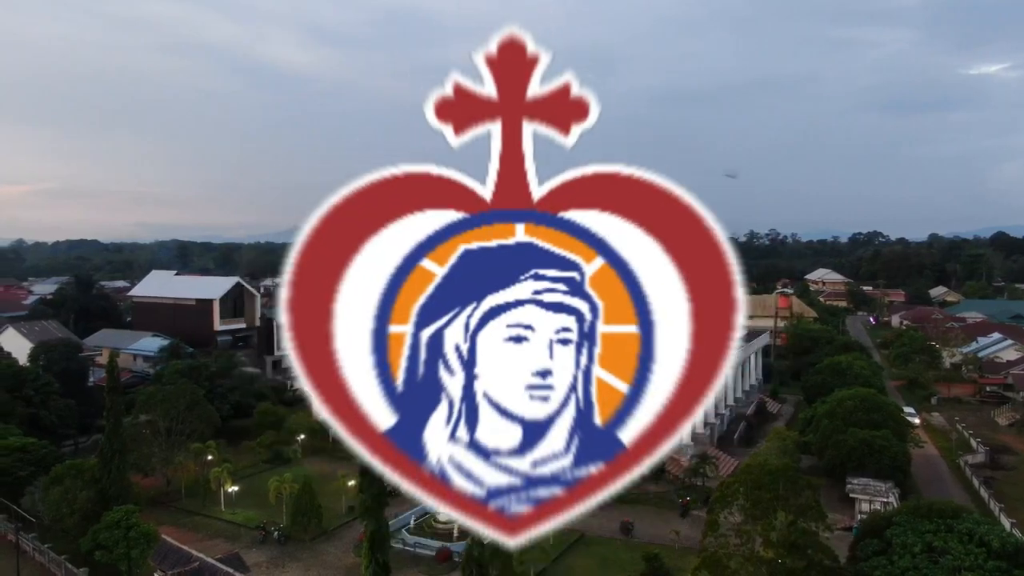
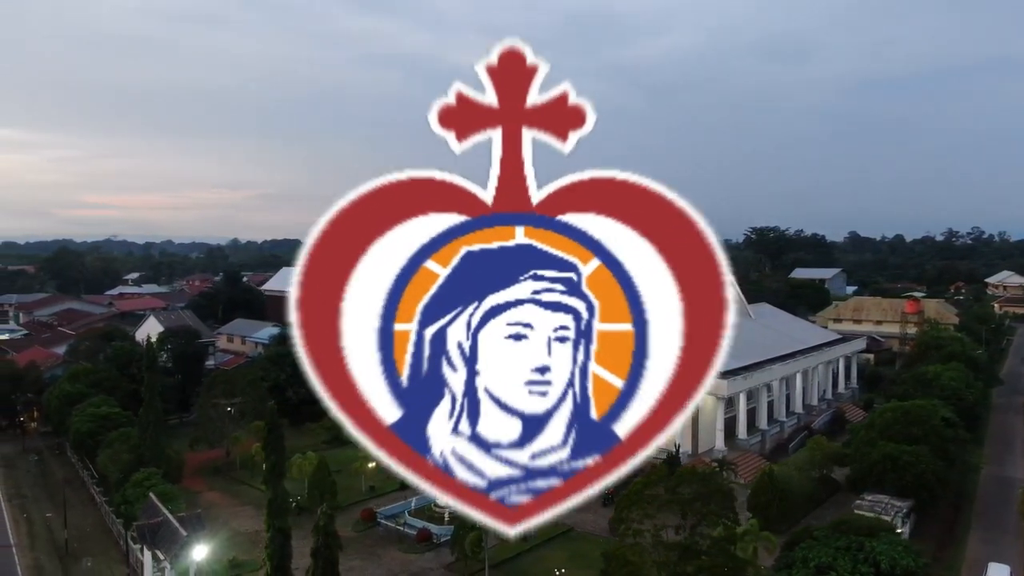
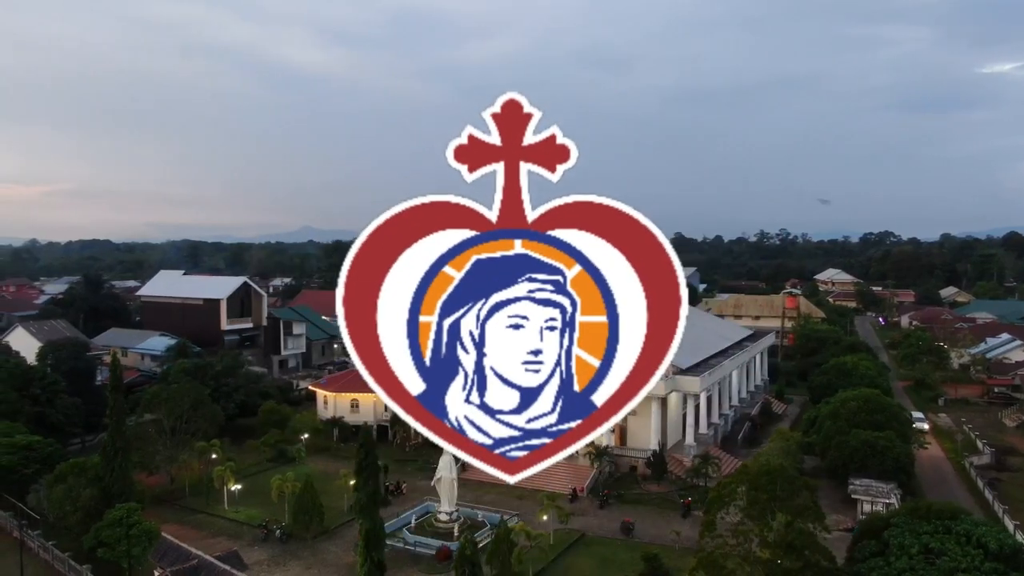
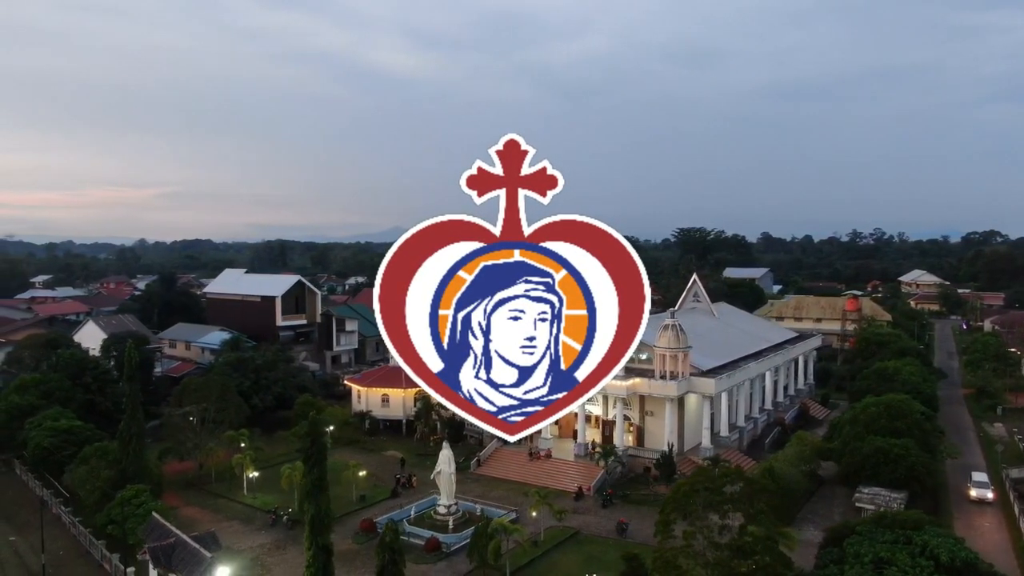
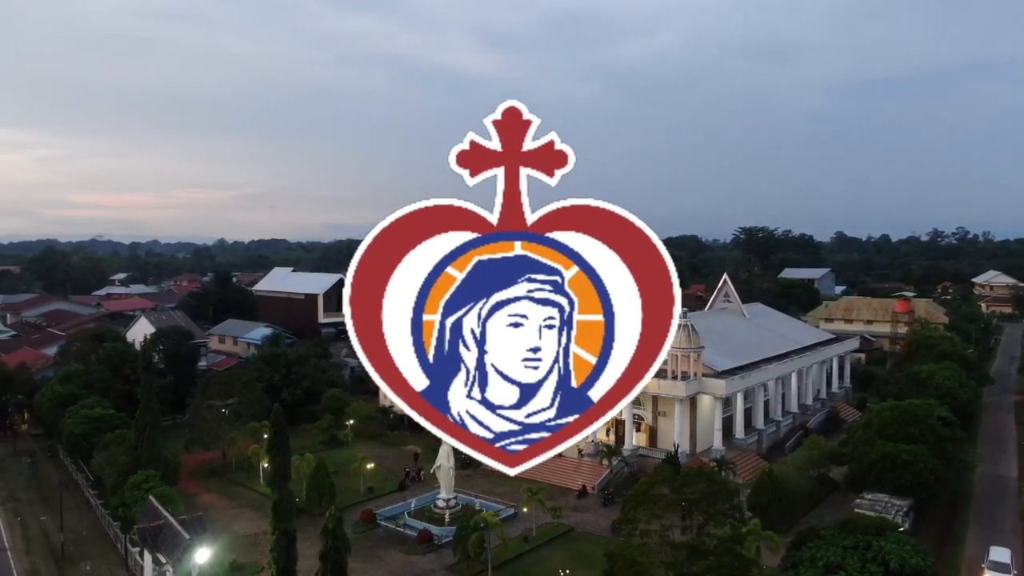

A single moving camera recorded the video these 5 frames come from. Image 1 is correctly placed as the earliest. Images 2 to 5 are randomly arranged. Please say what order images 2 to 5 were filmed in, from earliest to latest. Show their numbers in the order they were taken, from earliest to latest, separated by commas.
3, 4, 5, 2
